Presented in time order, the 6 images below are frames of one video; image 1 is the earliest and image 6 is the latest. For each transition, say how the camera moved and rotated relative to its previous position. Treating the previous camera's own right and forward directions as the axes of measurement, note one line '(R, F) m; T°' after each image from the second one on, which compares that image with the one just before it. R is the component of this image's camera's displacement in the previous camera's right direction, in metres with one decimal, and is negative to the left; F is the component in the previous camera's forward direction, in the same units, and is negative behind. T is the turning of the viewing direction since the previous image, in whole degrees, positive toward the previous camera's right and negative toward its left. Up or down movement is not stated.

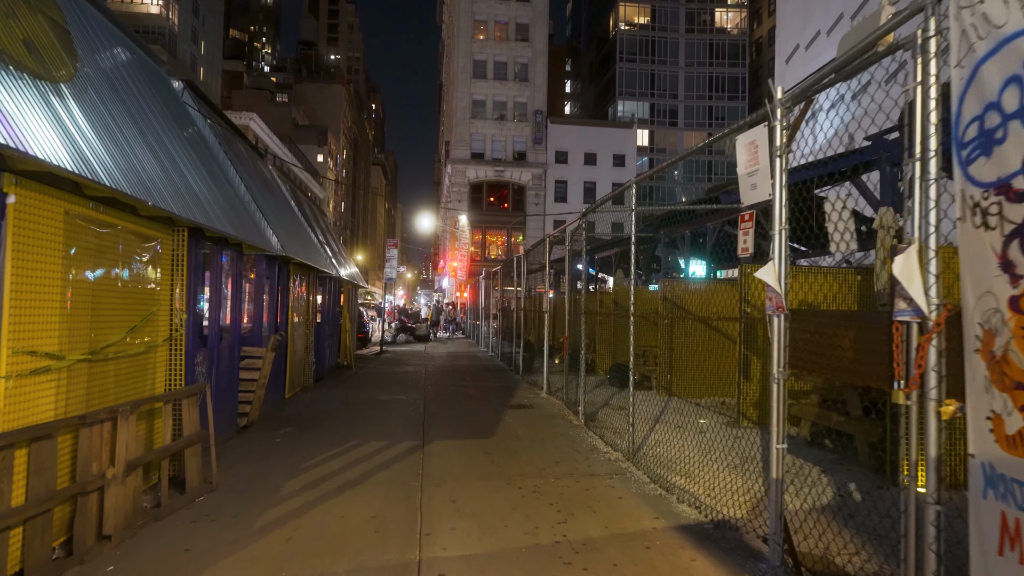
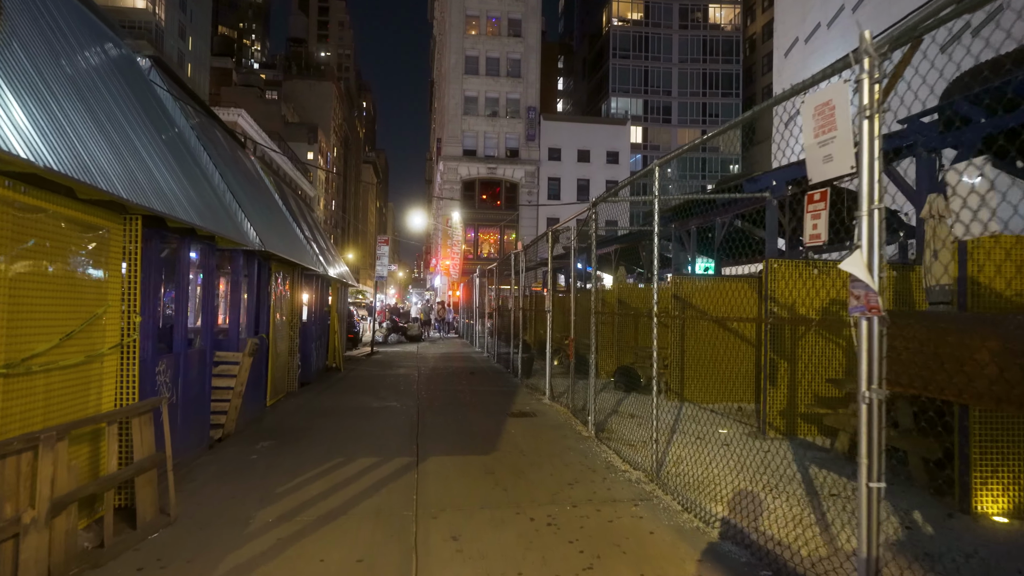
(-0.1, +0.8) m; +1°
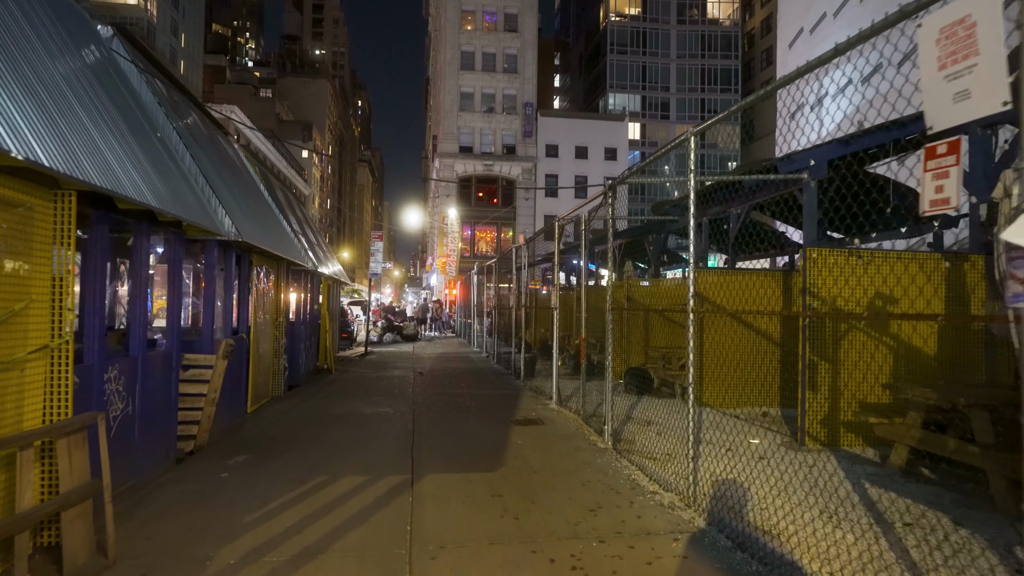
(-0.1, +0.9) m; 0°
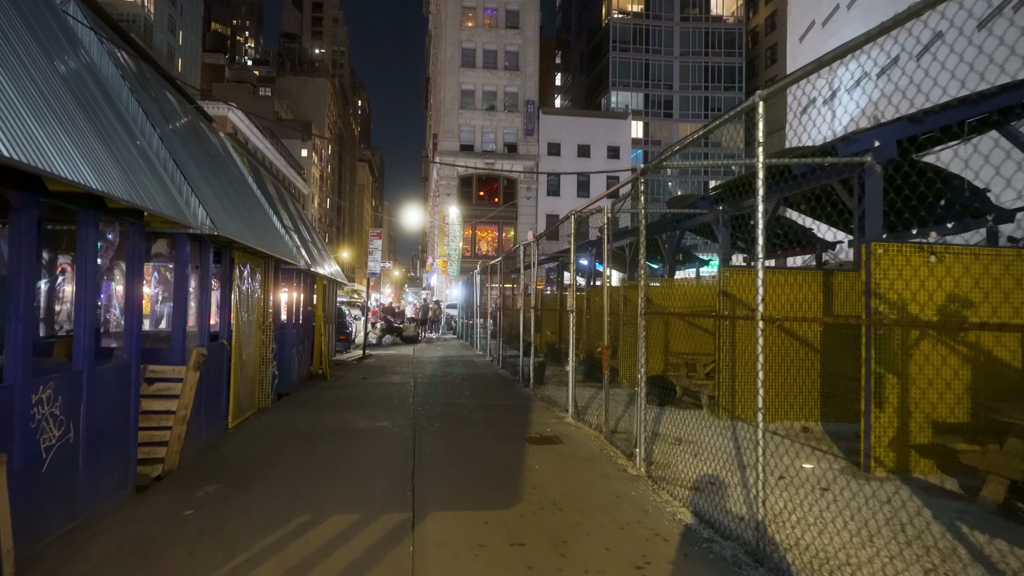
(-0.1, +0.9) m; 0°
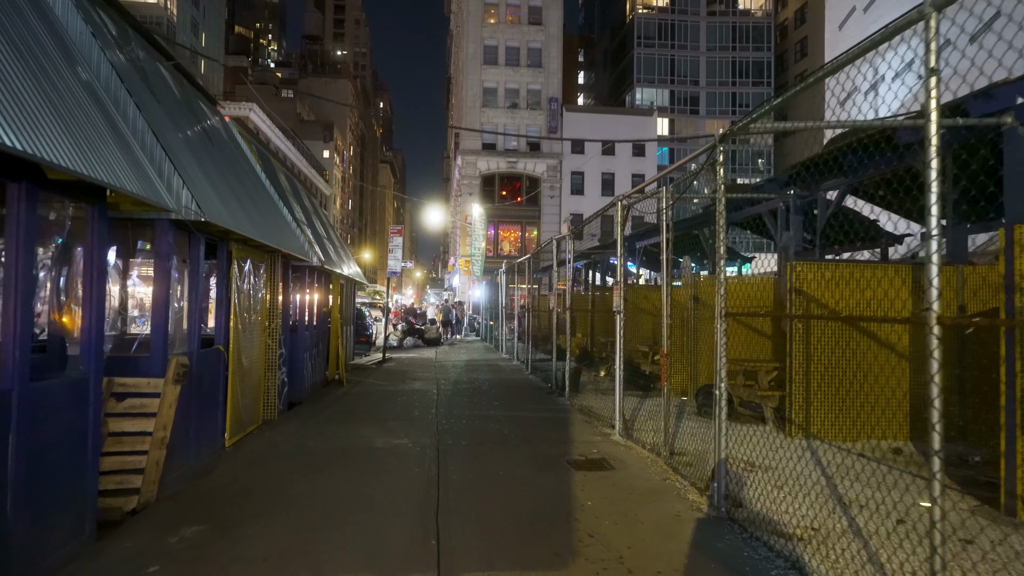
(-0.2, +1.1) m; -2°
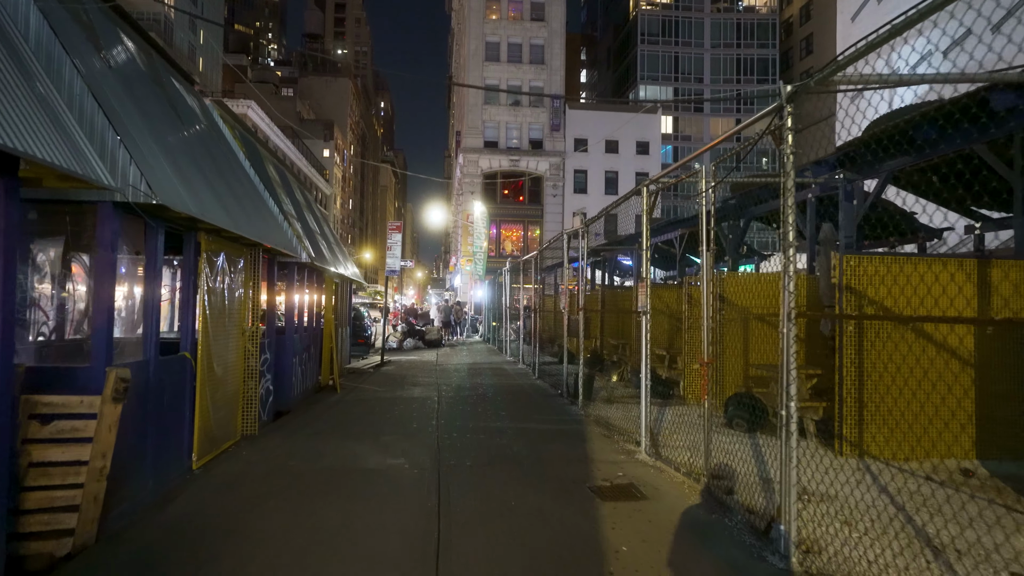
(-0.1, +0.9) m; 0°
